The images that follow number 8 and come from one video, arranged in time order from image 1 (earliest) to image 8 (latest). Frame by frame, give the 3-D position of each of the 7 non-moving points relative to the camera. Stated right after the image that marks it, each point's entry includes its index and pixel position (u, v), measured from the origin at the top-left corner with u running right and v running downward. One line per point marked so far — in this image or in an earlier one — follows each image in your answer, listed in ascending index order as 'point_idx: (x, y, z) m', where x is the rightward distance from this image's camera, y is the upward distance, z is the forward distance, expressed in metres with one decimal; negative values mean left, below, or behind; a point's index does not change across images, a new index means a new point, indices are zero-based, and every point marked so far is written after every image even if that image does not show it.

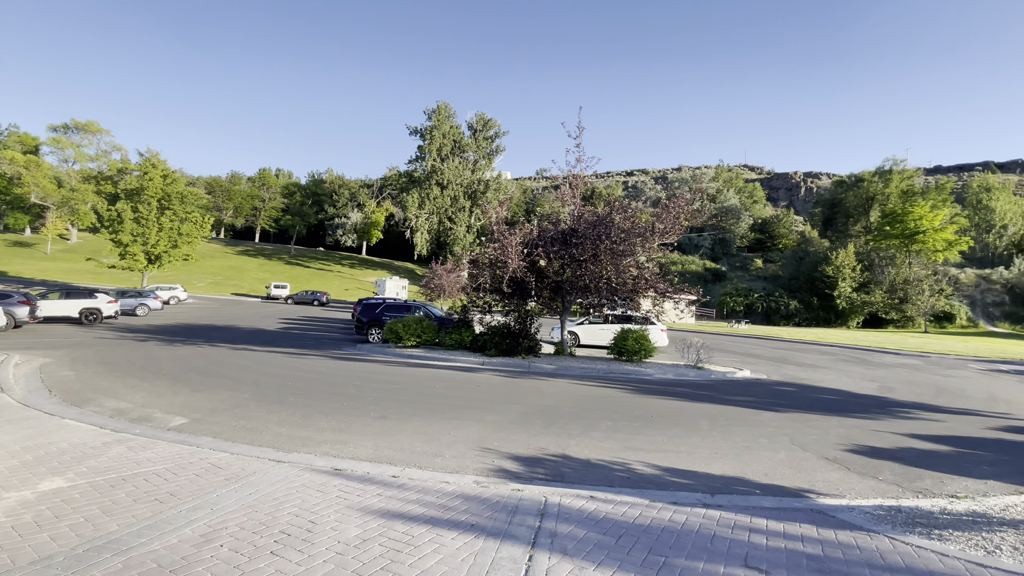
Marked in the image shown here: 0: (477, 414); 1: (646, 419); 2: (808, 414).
0: (-0.7, -2.5, +9.2) m
1: (+2.5, -2.5, +9.1) m
2: (+6.2, -2.6, +9.9) m
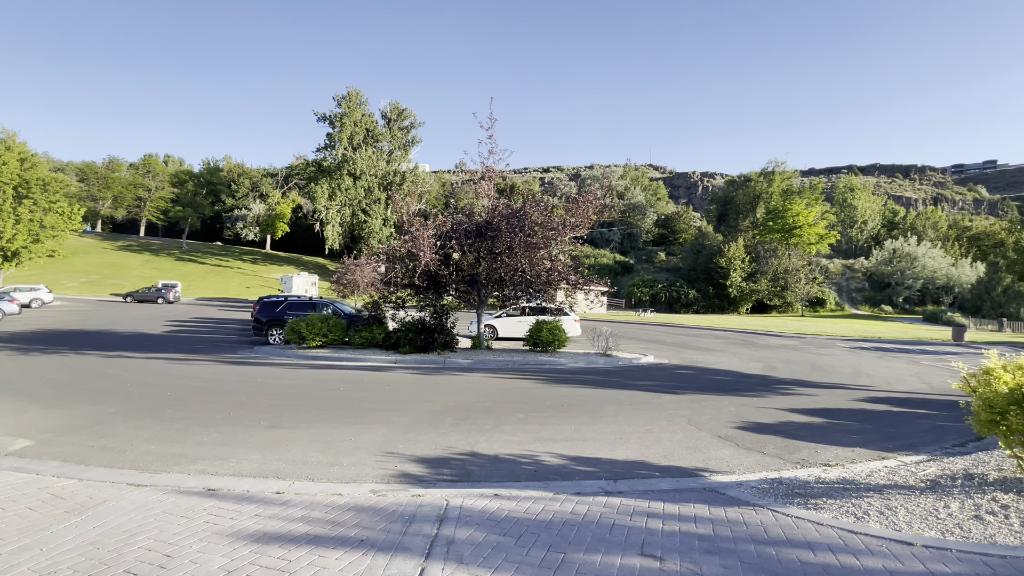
0: (-2.4, -2.3, +8.7) m
1: (+0.8, -2.3, +9.1) m
2: (+4.3, -2.4, +10.5) m
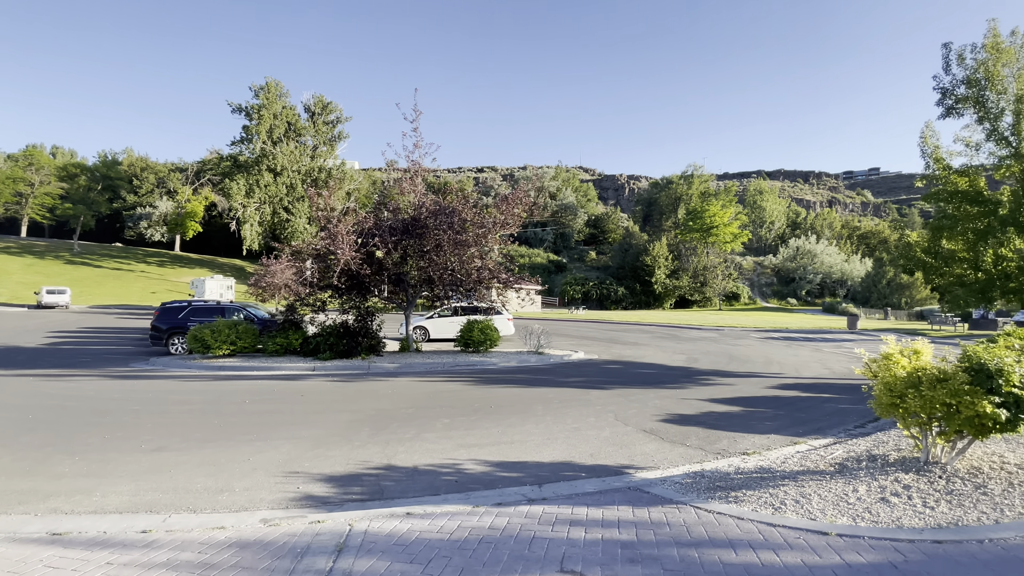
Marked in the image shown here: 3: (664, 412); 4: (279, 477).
0: (-3.7, -2.3, +7.8) m
1: (-0.6, -2.3, +8.7) m
2: (+2.7, -2.3, +10.6) m
3: (+2.7, -2.2, +8.4) m
4: (-2.9, -2.3, +5.8) m
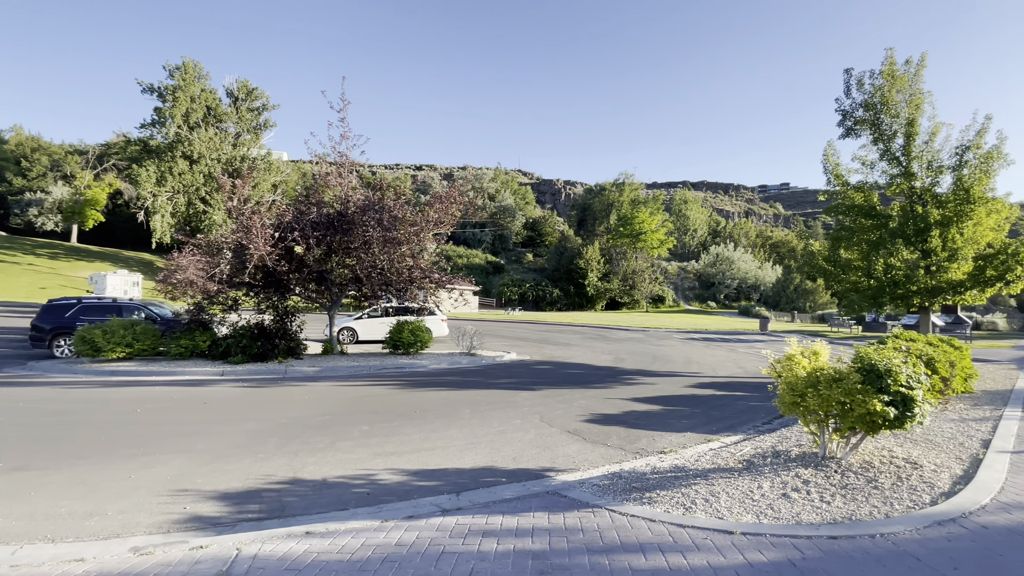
0: (-4.9, -2.3, +7.1) m
1: (-1.9, -2.3, +8.3) m
2: (+1.1, -2.3, +10.6) m
3: (+1.4, -2.3, +8.5) m
4: (-3.8, -2.3, +5.1) m
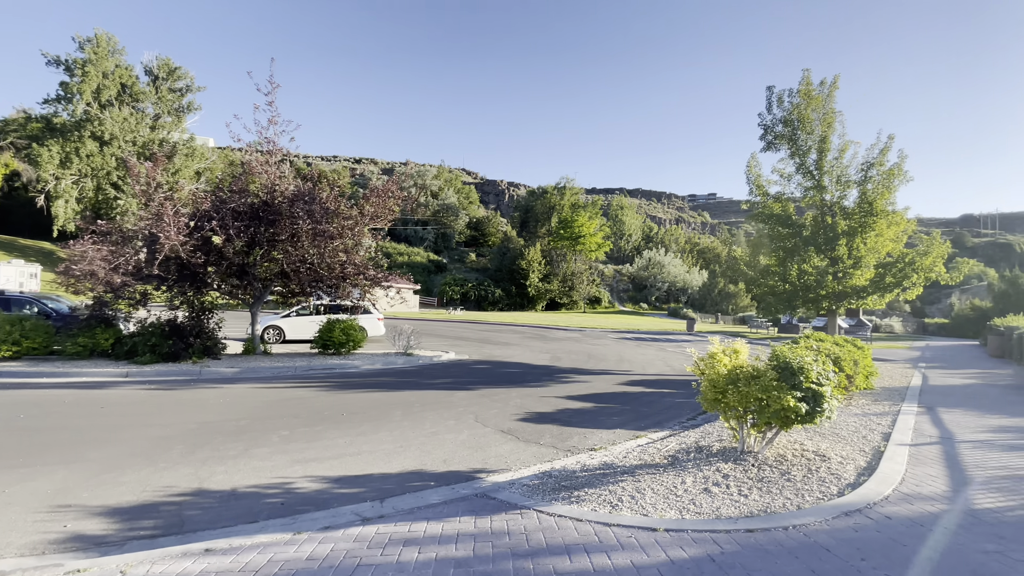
0: (-5.8, -2.2, +6.3) m
1: (-3.1, -2.2, +7.9) m
2: (-0.4, -2.3, +10.5) m
3: (+0.2, -2.2, +8.4) m
4: (-4.6, -2.2, +4.5) m
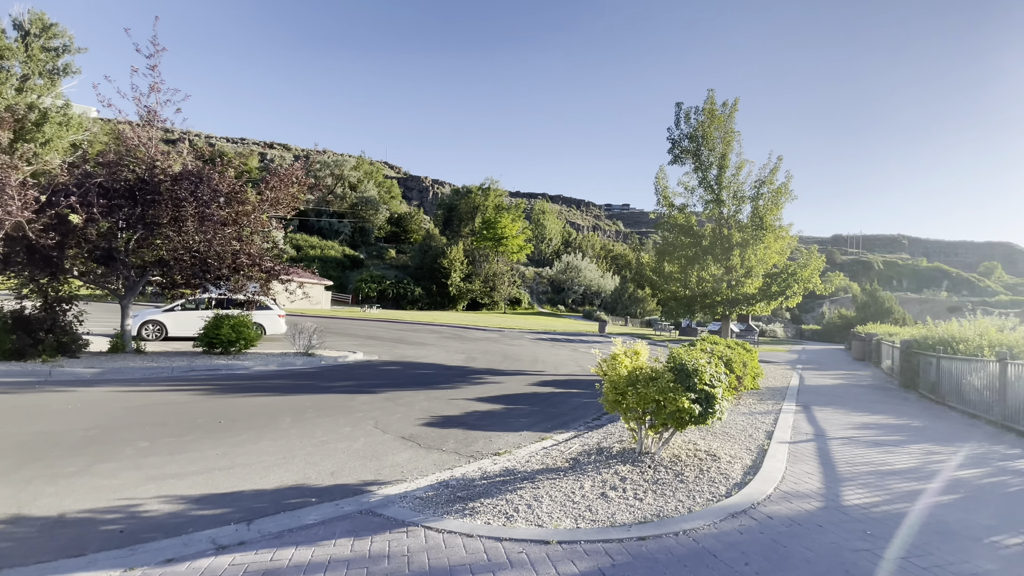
0: (-7.0, -2.0, +4.9) m
1: (-4.5, -2.1, +6.9) m
2: (-2.3, -2.2, +10.0) m
3: (-1.4, -2.2, +8.0) m
4: (-5.5, -2.0, +3.3) m
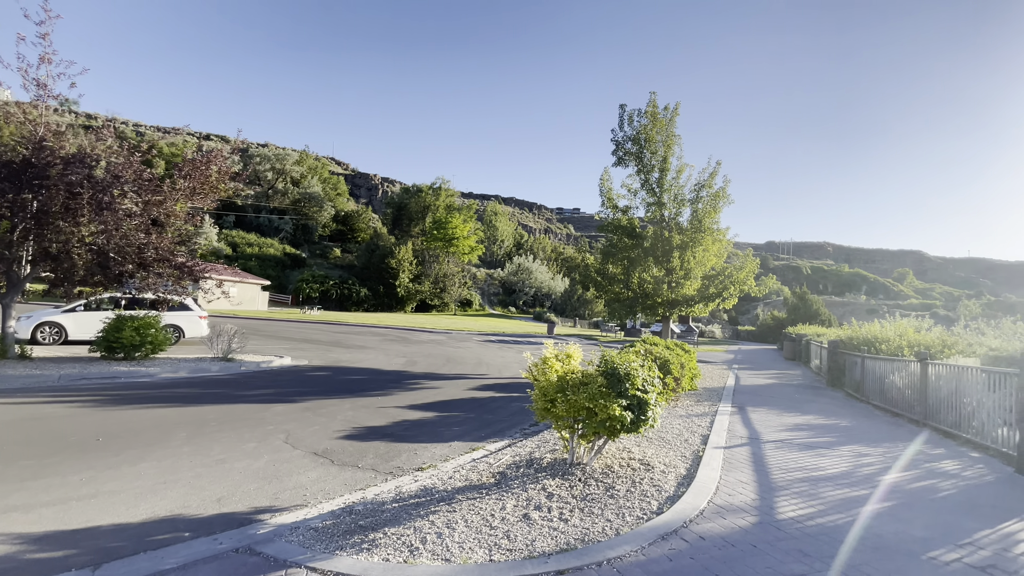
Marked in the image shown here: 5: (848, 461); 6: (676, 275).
0: (-7.8, -1.9, +3.6) m
1: (-5.5, -2.0, +5.9) m
2: (-3.6, -2.2, +9.2) m
3: (-2.5, -2.2, +7.3) m
4: (-6.1, -1.9, +2.3) m
5: (+3.8, -1.9, +5.3) m
6: (+5.4, +0.4, +15.4) m
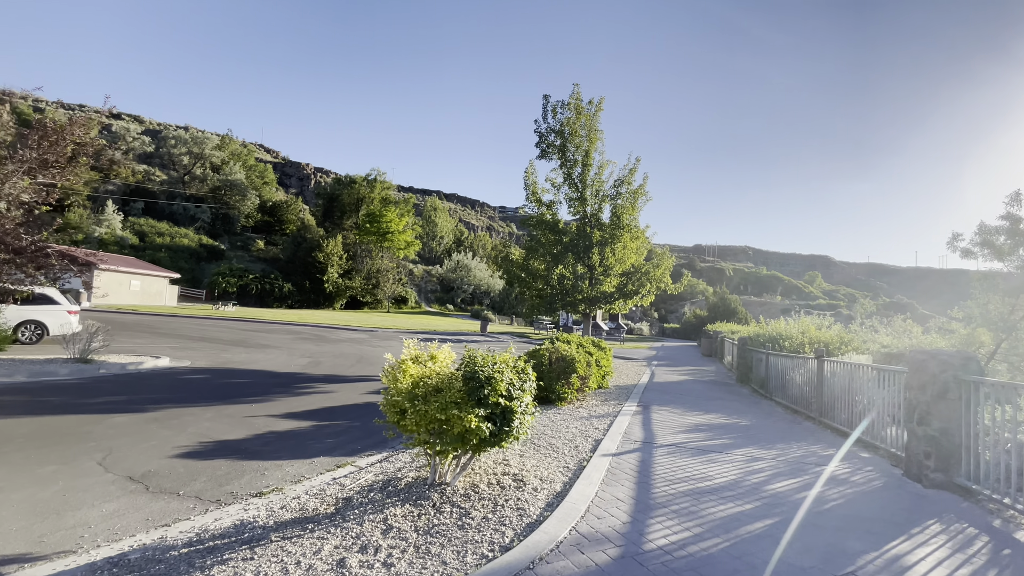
0: (-8.9, -1.7, +1.9) m
1: (-6.9, -1.8, +4.4) m
2: (-5.5, -2.0, +7.9) m
3: (-4.1, -2.0, +6.2) m
4: (-7.0, -1.8, +0.7) m
5: (+2.4, -1.9, +4.9) m
6: (+2.8, +0.5, +15.2) m
